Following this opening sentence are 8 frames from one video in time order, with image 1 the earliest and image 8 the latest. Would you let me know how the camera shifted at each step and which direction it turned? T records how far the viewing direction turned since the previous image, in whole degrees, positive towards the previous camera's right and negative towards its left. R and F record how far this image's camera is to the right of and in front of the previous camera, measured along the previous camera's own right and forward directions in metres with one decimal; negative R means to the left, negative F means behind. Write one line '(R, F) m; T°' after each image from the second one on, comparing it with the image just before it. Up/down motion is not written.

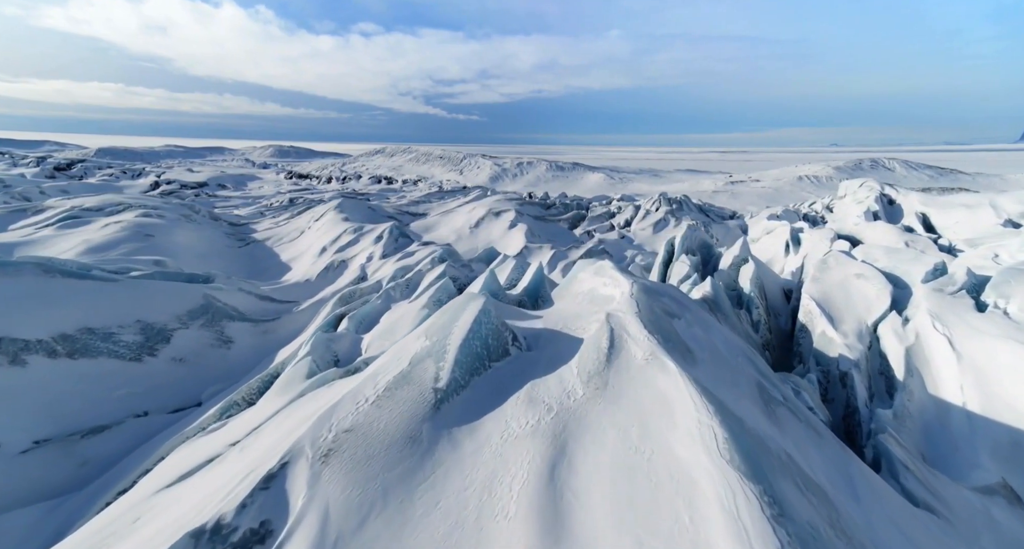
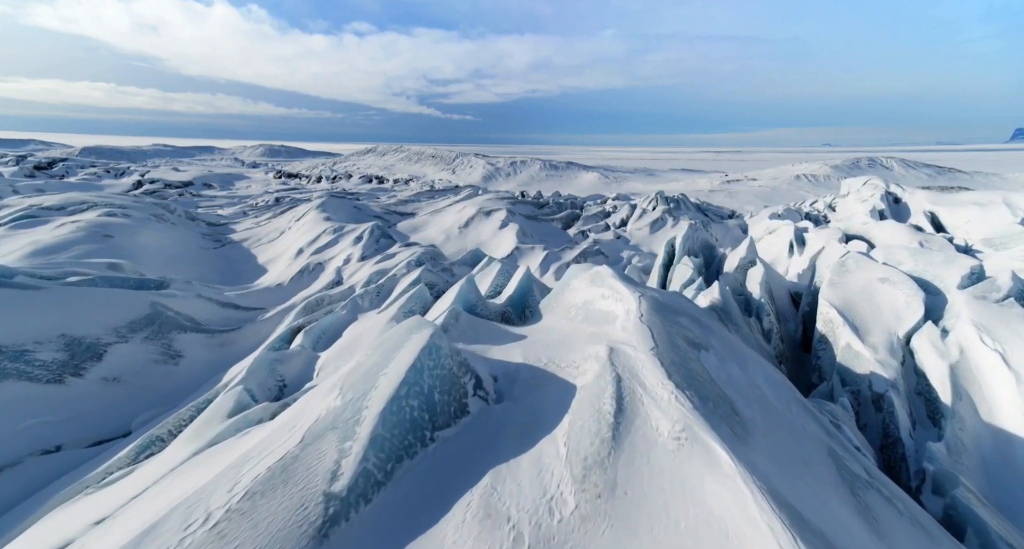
(+0.2, +1.2) m; +1°
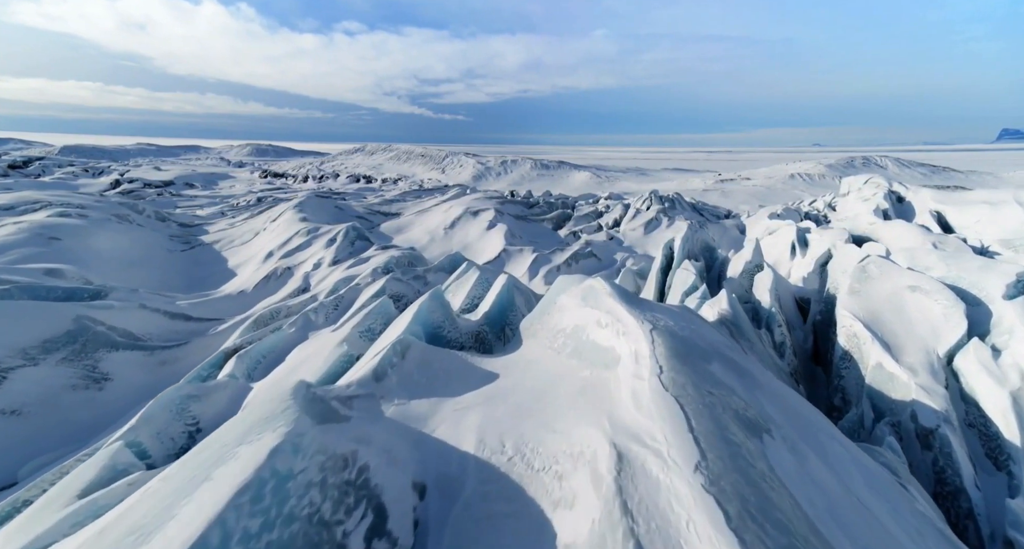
(+0.2, +1.3) m; +1°
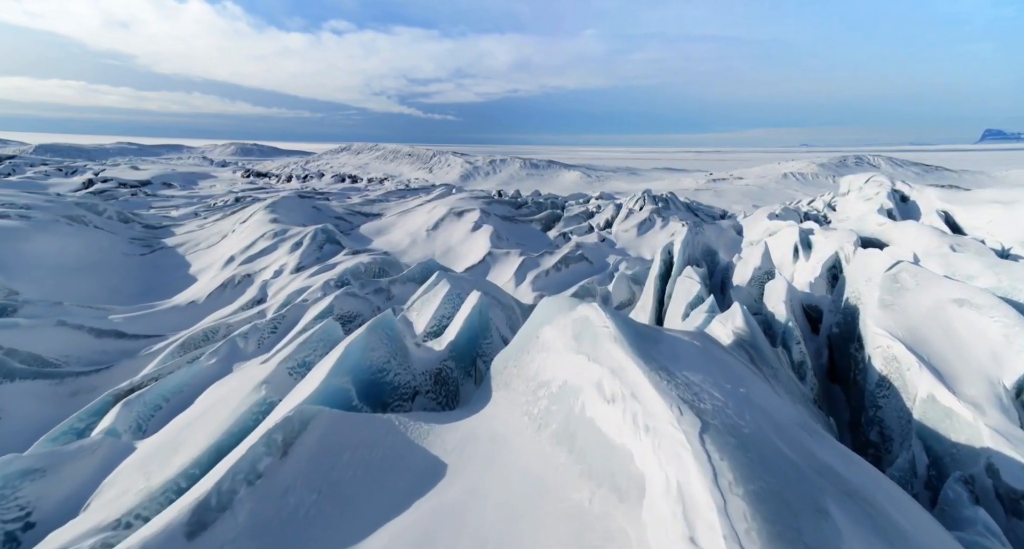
(+0.2, +1.4) m; +1°
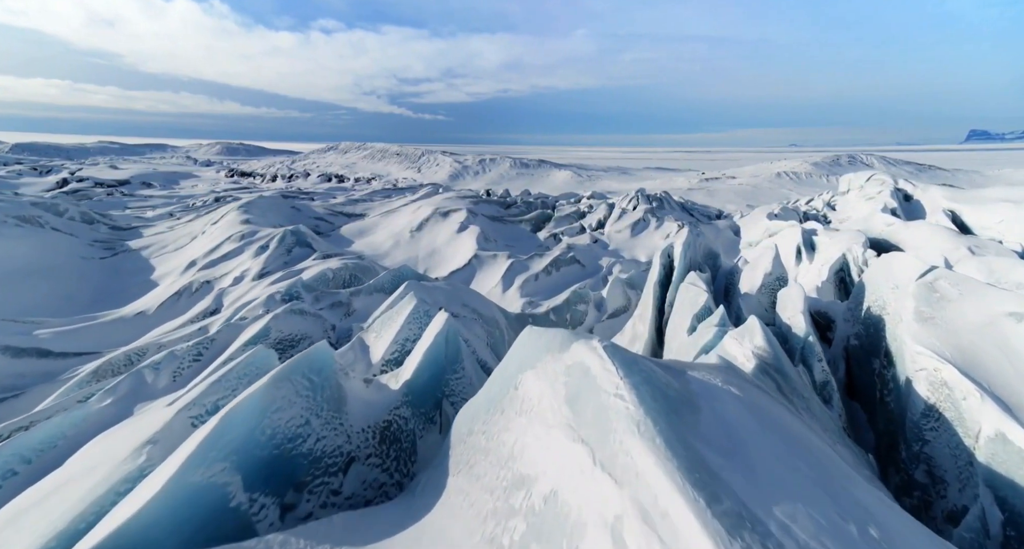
(+0.1, +1.2) m; +1°
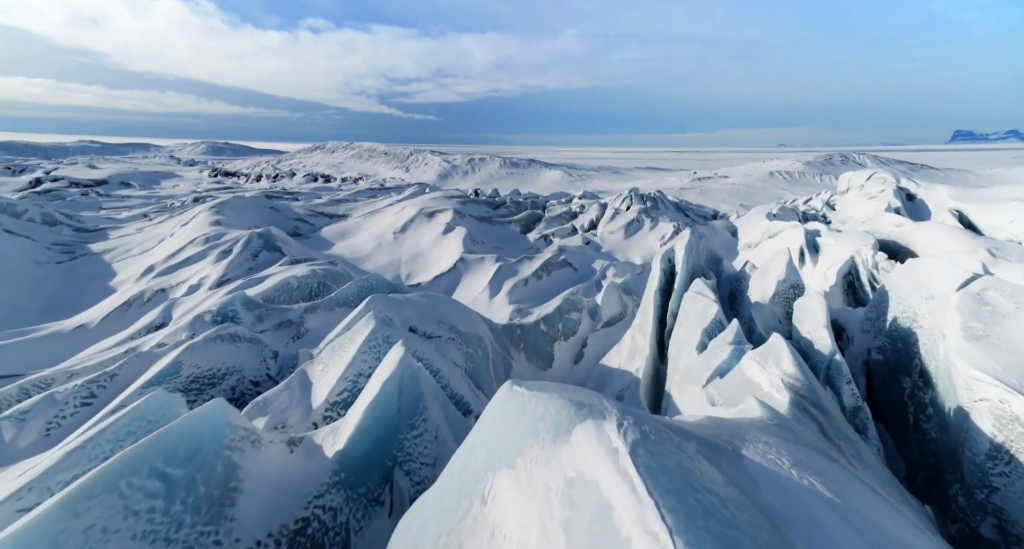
(+0.1, +1.1) m; +1°
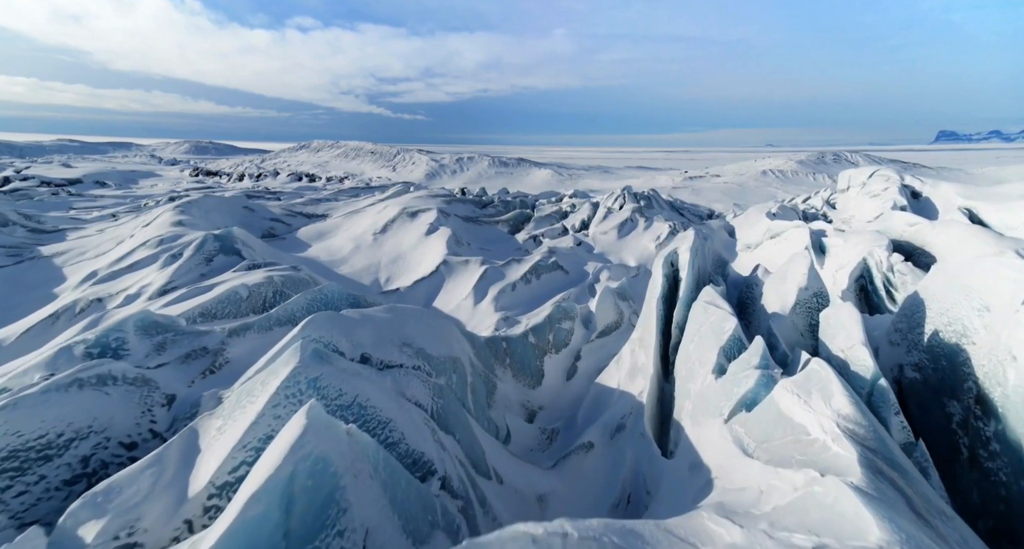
(+0.1, +1.2) m; +1°
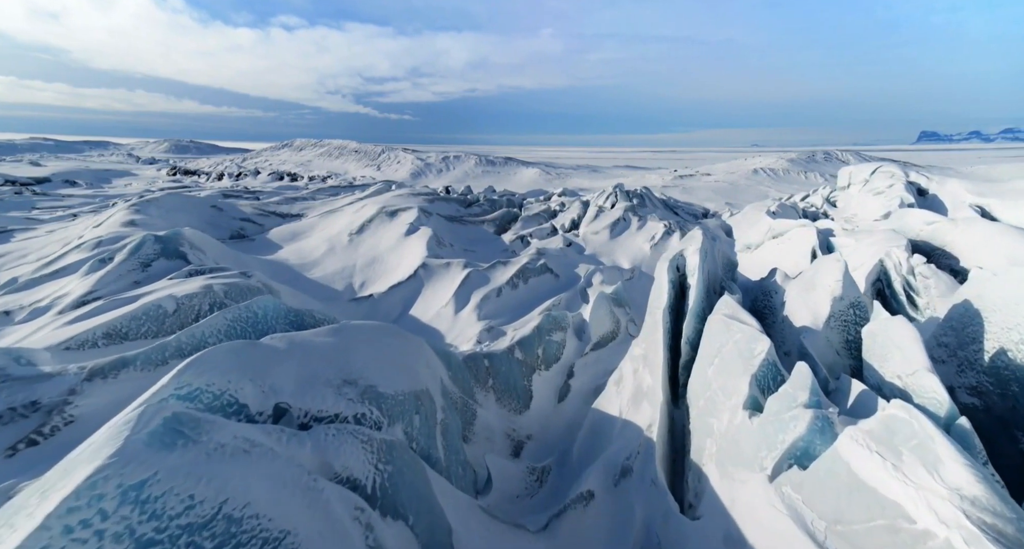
(+0.1, +1.4) m; +1°
